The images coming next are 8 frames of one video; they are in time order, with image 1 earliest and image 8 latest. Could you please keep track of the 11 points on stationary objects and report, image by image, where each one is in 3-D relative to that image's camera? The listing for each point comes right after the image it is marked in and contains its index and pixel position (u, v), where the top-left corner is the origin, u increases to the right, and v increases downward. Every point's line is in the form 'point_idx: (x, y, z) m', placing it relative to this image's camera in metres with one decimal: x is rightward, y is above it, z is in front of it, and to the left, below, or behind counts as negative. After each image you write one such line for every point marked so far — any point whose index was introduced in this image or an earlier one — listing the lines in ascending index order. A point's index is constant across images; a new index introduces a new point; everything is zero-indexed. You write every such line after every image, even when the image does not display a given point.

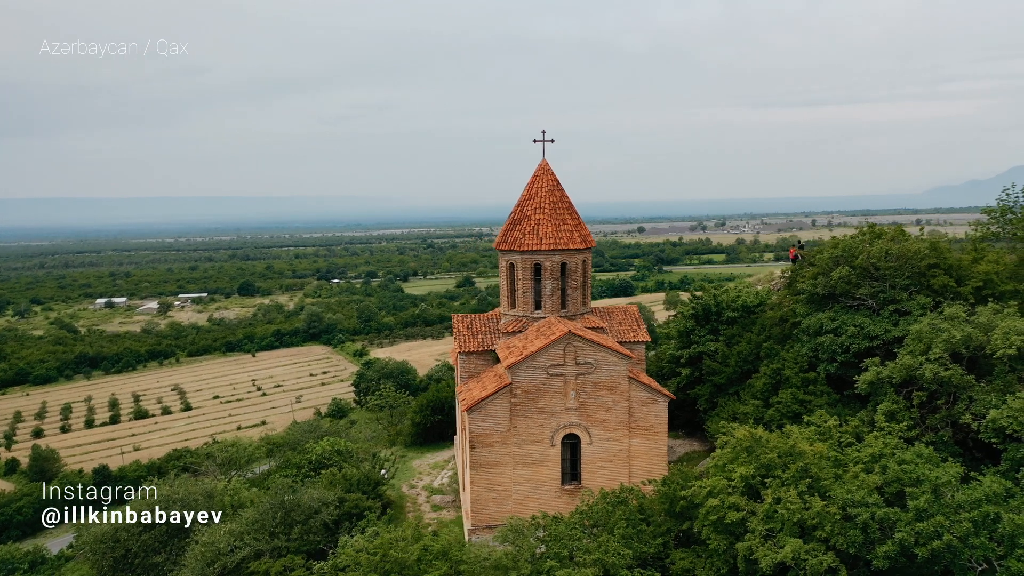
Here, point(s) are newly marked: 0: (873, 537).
0: (+5.1, -3.4, +8.3) m
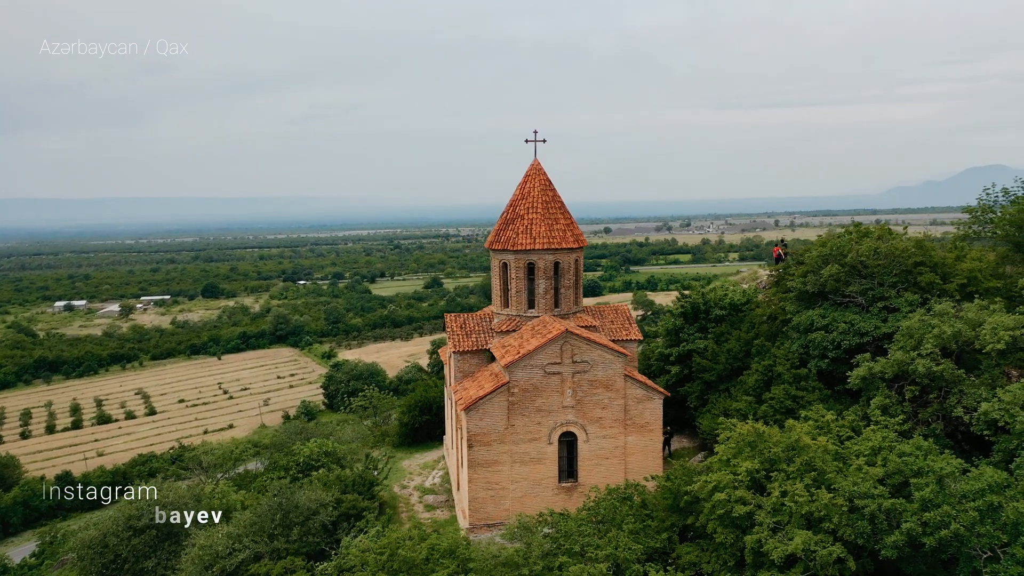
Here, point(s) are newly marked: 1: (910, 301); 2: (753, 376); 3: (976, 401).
0: (+5.2, -3.4, +8.5) m
1: (+11.7, -0.4, +17.7) m
2: (+7.6, -2.8, +19.1) m
3: (+10.0, -2.4, +12.9) m
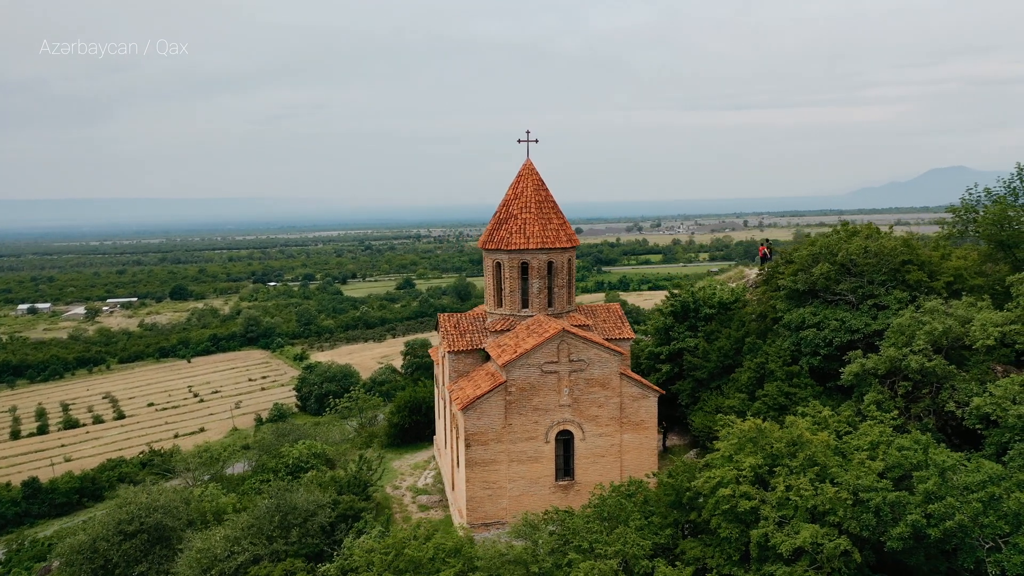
0: (+5.4, -3.3, +8.6) m
1: (+11.6, -0.3, +18.0) m
2: (+7.5, -2.7, +19.4) m
3: (+10.0, -2.3, +13.2) m
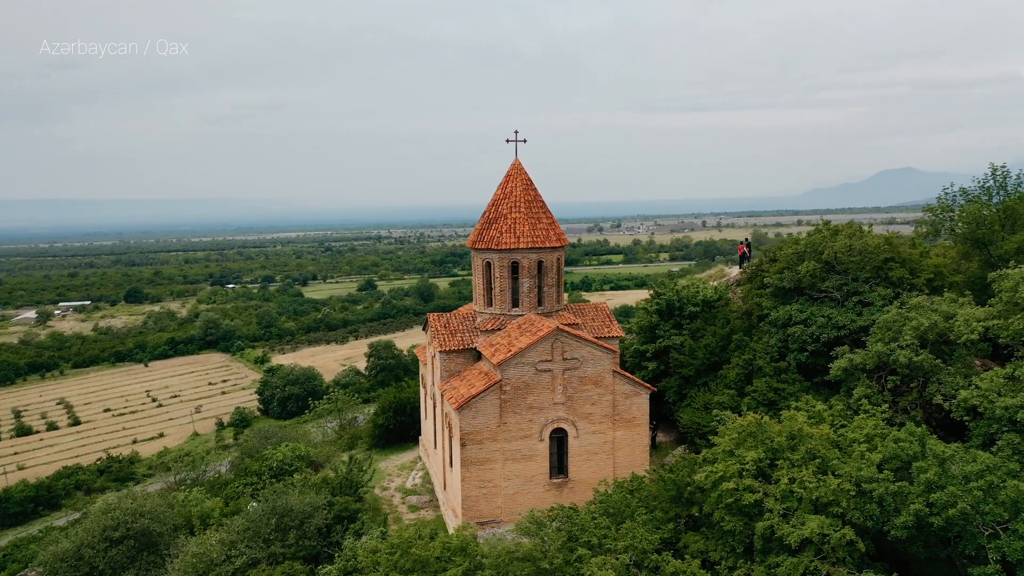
0: (+5.6, -3.3, +8.9) m
1: (+11.4, -0.2, +18.5) m
2: (+7.2, -2.7, +19.7) m
3: (+10.0, -2.3, +13.6) m
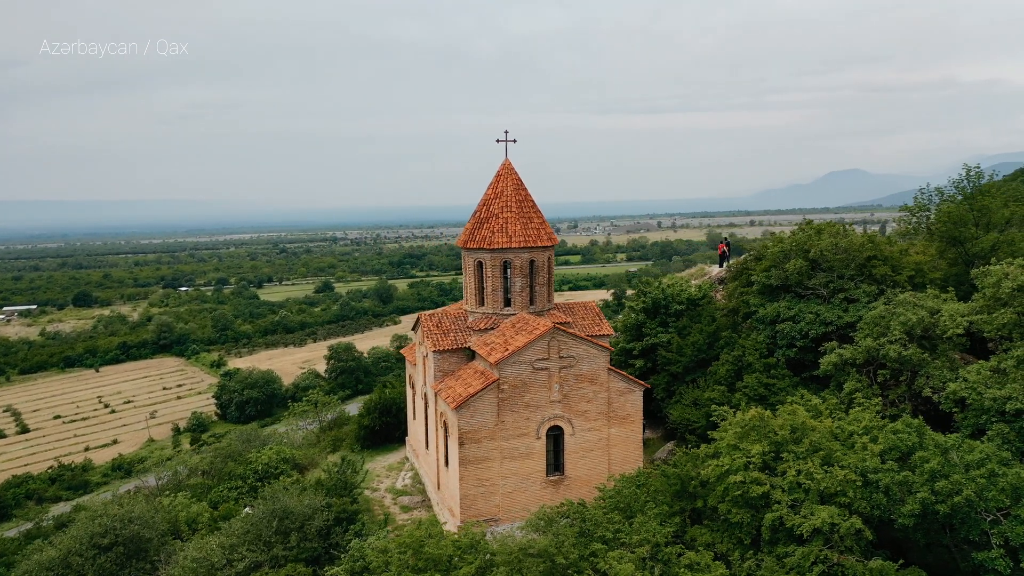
0: (+5.8, -3.2, +9.2) m
1: (+11.2, -0.2, +19.0) m
2: (+7.0, -2.6, +20.0) m
3: (+10.0, -2.2, +14.0) m
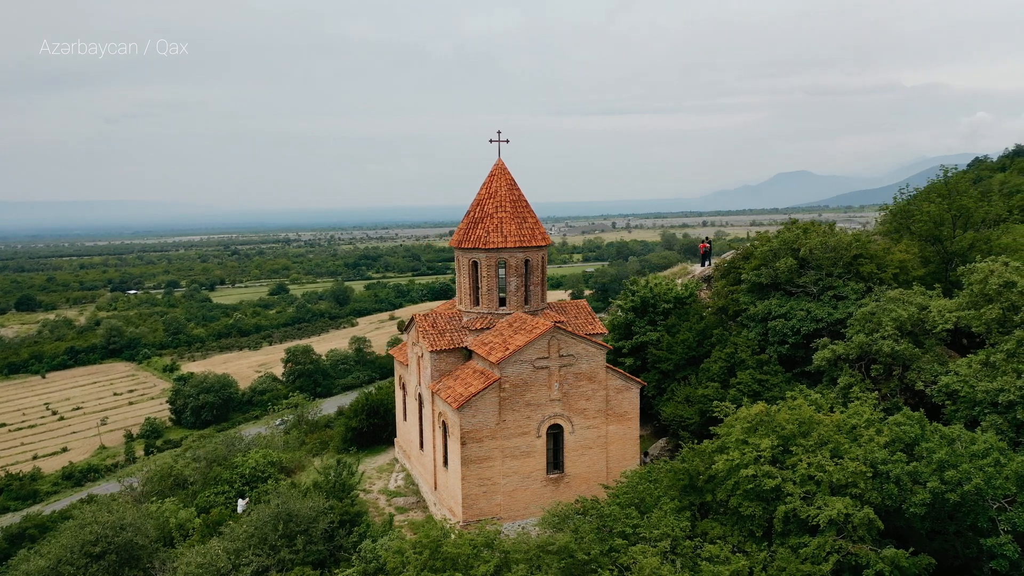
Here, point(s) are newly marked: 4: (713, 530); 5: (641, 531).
0: (+6.1, -3.2, +9.5) m
1: (+11.2, -0.1, +19.5) m
2: (+6.9, -2.5, +20.4) m
3: (+10.2, -2.1, +14.5) m
4: (+3.6, -4.3, +10.6) m
5: (+2.1, -4.1, +10.0) m
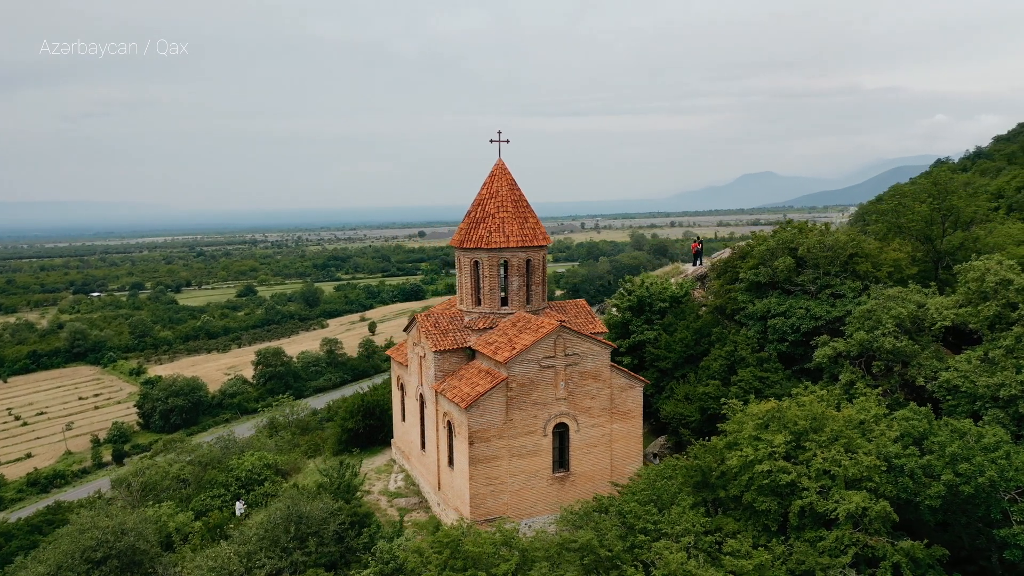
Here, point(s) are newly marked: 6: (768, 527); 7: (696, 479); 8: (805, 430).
0: (+6.5, -3.1, +9.7) m
1: (+11.3, 0.0, +19.9) m
2: (+7.0, -2.5, +20.6) m
3: (+10.4, -2.0, +14.8) m
4: (+3.9, -4.3, +10.8) m
5: (+2.5, -4.0, +10.1) m
6: (+4.5, -4.2, +10.6) m
7: (+3.7, -3.8, +12.2) m
8: (+5.5, -2.7, +11.3) m
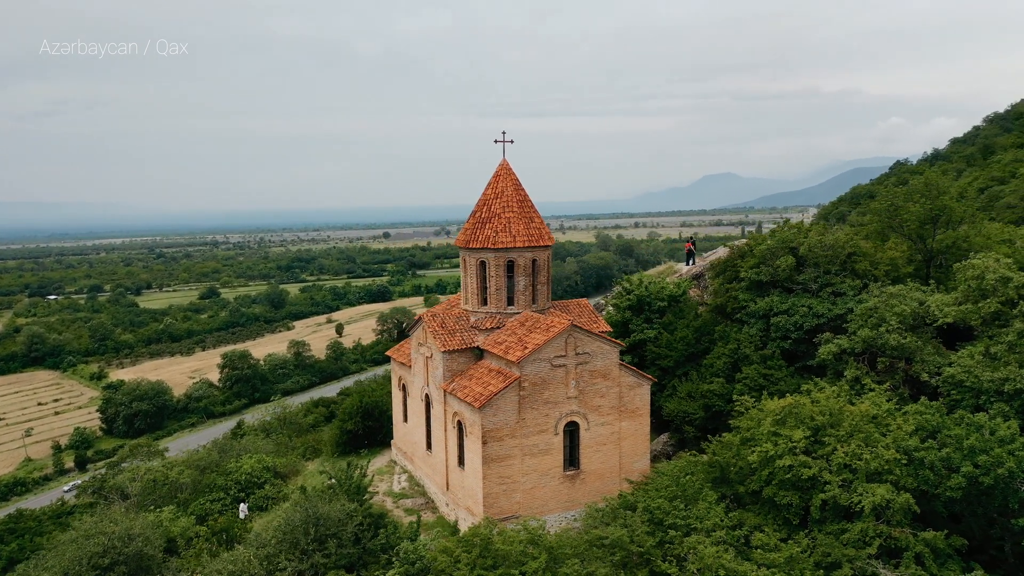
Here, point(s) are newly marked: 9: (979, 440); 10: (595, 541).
0: (+7.0, -3.1, +10.0) m
1: (+11.5, +0.1, +20.3) m
2: (+7.3, -2.5, +20.9) m
3: (+10.8, -2.0, +15.2) m
4: (+4.4, -4.3, +11.1) m
5: (+3.0, -4.1, +10.4) m
6: (+5.0, -4.2, +10.9) m
7: (+4.2, -3.8, +12.4) m
8: (+6.0, -2.6, +11.6) m
9: (+7.6, -2.5, +9.9) m
10: (+1.4, -4.3, +10.2) m
